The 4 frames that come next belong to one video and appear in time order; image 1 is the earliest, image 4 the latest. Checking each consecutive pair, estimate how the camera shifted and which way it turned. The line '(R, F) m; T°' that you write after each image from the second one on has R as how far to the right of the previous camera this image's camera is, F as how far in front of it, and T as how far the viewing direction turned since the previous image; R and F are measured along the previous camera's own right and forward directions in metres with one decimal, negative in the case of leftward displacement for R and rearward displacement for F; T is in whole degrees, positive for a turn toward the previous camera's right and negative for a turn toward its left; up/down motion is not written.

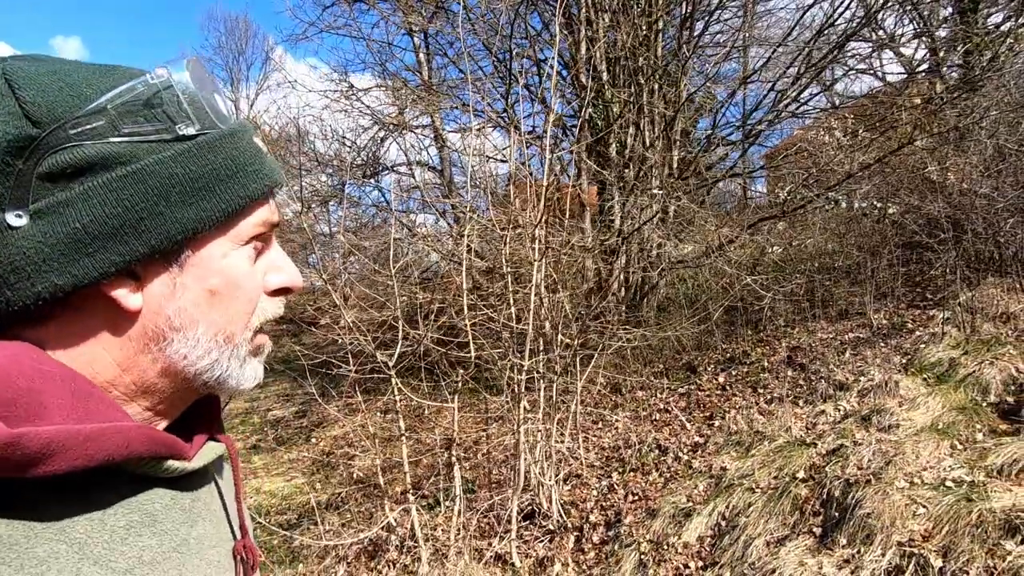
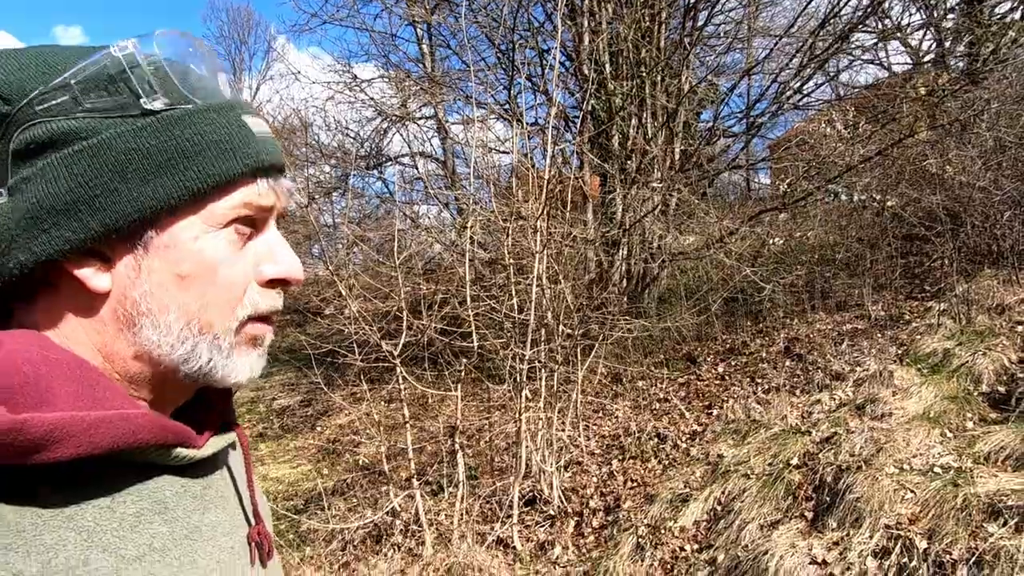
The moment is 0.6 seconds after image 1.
(0.0, -0.1) m; 0°
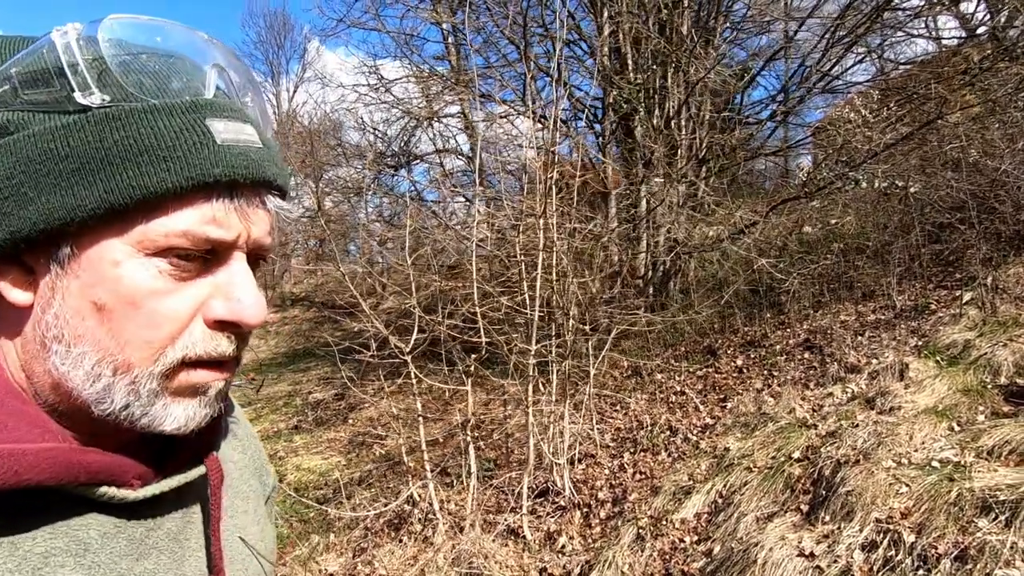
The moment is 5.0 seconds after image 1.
(+0.3, -0.1) m; -4°
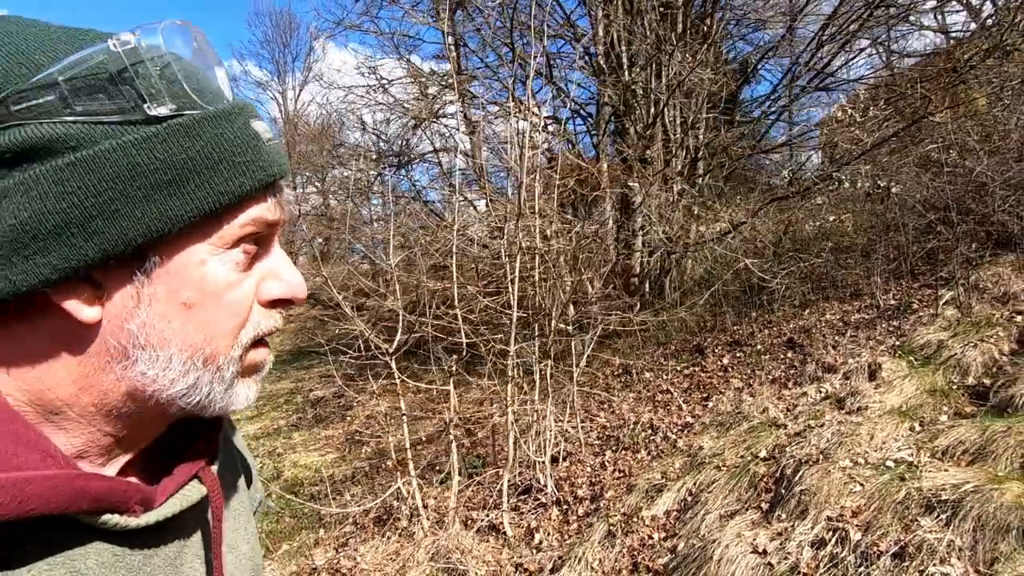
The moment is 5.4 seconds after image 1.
(+0.3, -0.2) m; -1°
